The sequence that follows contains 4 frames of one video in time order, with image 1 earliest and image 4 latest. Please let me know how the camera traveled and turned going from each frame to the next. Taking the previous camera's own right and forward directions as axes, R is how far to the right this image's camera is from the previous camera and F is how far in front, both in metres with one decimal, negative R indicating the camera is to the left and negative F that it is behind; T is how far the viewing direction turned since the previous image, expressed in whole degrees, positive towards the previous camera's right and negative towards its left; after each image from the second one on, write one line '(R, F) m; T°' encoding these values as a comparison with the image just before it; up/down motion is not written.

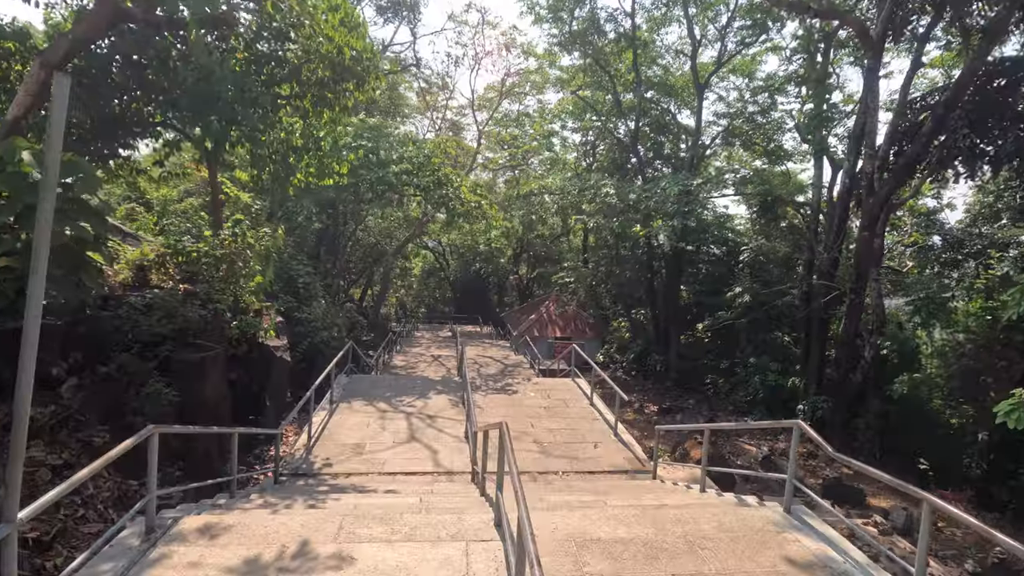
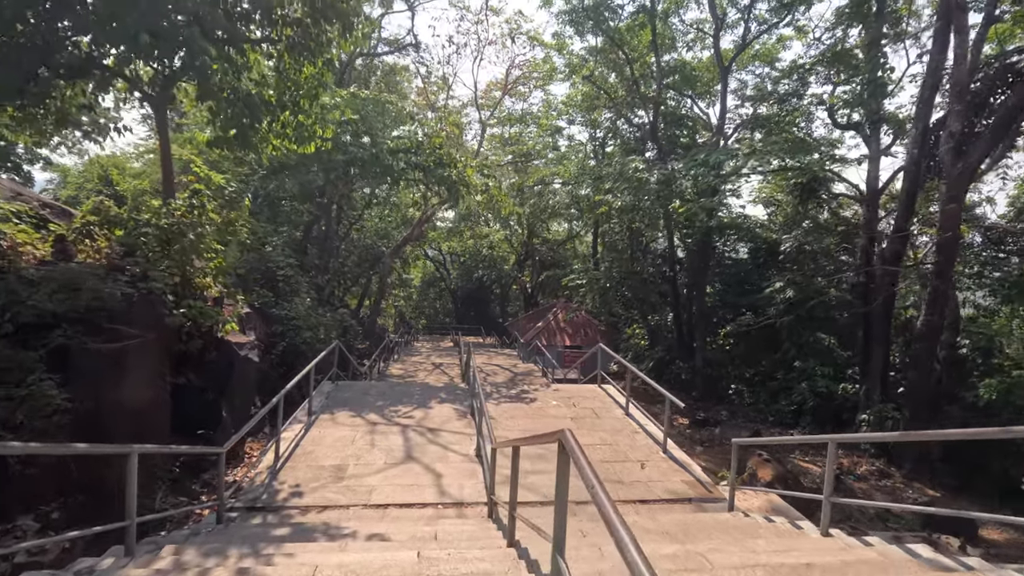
(-0.3, +2.0) m; 0°
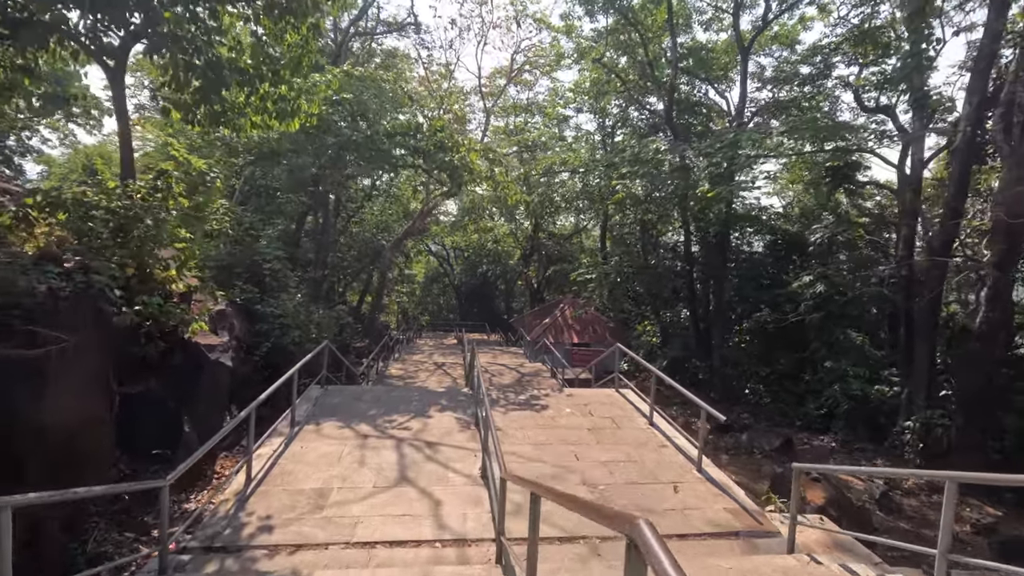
(-0.1, +1.1) m; 0°
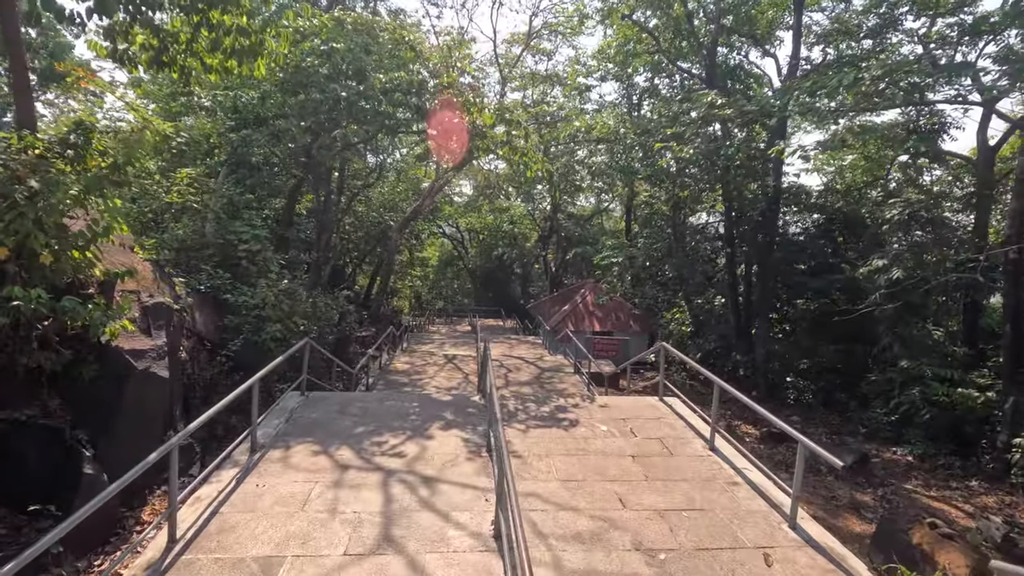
(-0.1, +1.9) m; -2°
